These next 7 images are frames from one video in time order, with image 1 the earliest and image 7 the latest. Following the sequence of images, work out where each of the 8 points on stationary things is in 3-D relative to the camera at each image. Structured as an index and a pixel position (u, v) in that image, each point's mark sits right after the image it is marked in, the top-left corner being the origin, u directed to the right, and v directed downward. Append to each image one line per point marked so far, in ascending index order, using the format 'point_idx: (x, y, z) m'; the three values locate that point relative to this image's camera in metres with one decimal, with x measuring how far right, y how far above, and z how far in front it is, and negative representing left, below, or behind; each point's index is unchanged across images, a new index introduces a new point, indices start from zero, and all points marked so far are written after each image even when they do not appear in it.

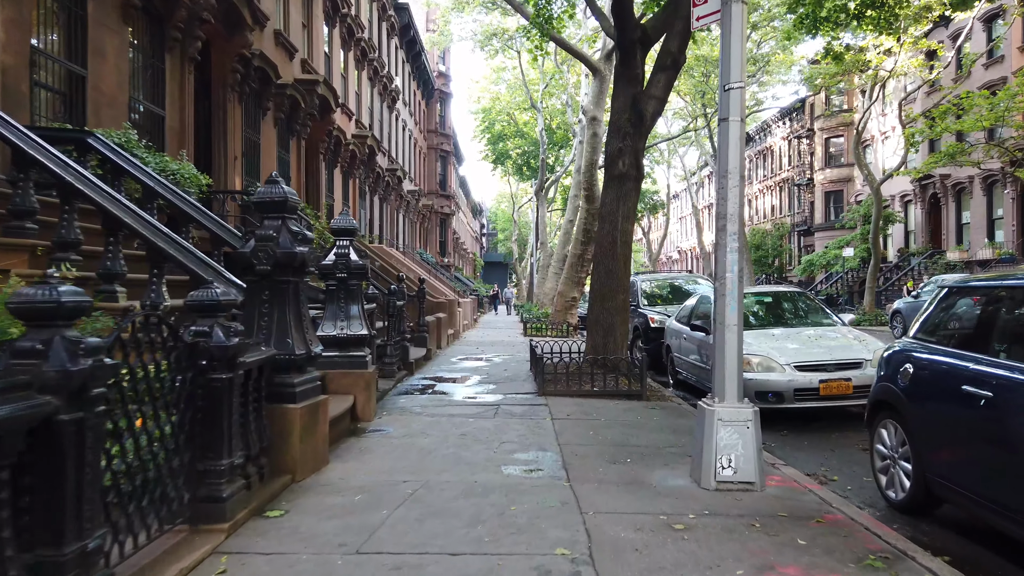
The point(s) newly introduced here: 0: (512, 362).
0: (0.0, -1.3, +13.0) m
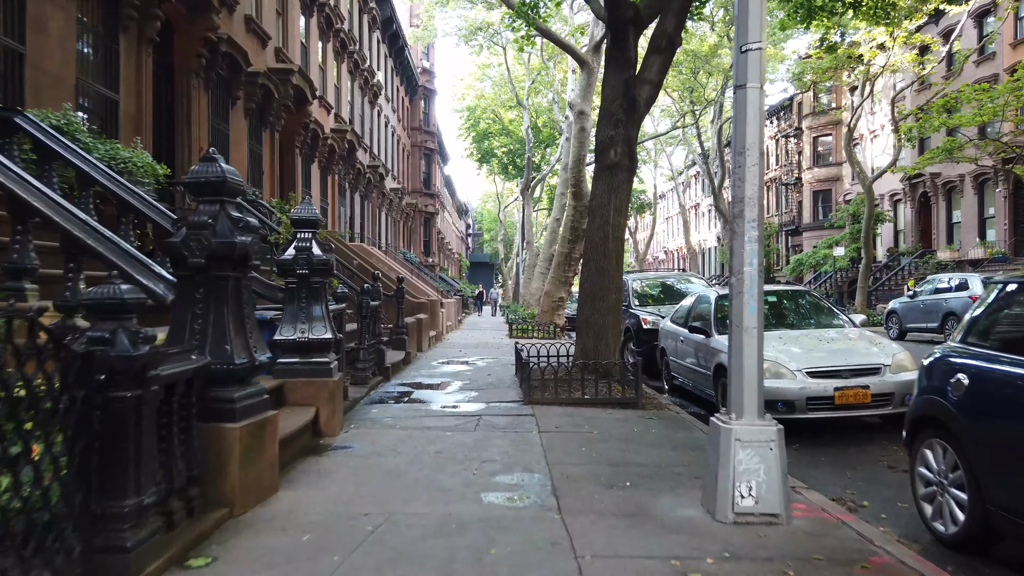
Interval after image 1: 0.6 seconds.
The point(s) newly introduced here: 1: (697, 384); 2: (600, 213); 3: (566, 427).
0: (-0.3, -1.3, +12.2) m
1: (+2.1, -1.1, +8.9) m
2: (+1.1, +0.9, +9.5) m
3: (+0.5, -1.2, +6.8) m
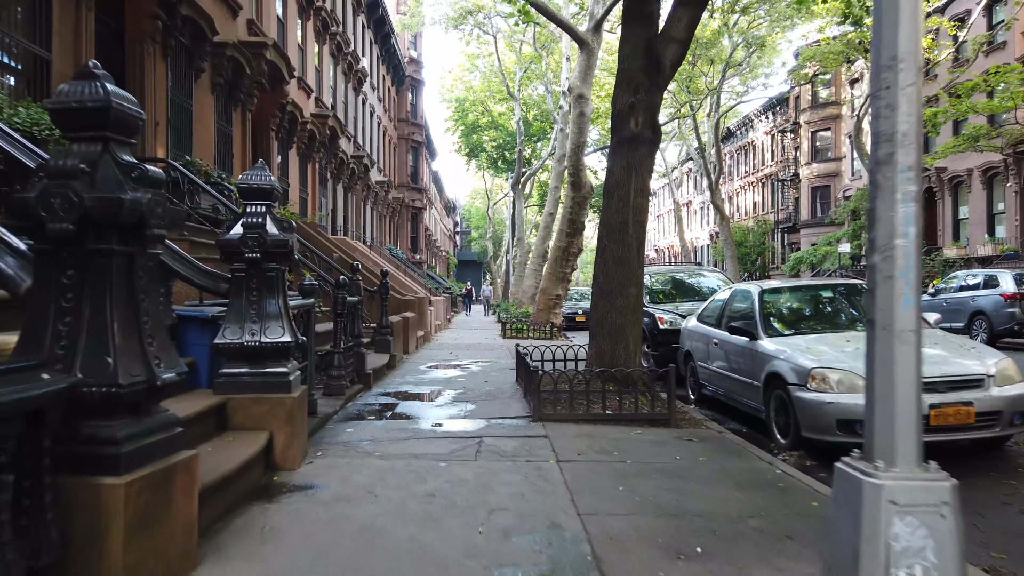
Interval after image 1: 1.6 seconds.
0: (-0.3, -1.2, +10.8) m
1: (+2.2, -1.0, +7.5) m
2: (+1.1, +1.0, +8.1) m
3: (+0.6, -1.2, +5.4) m
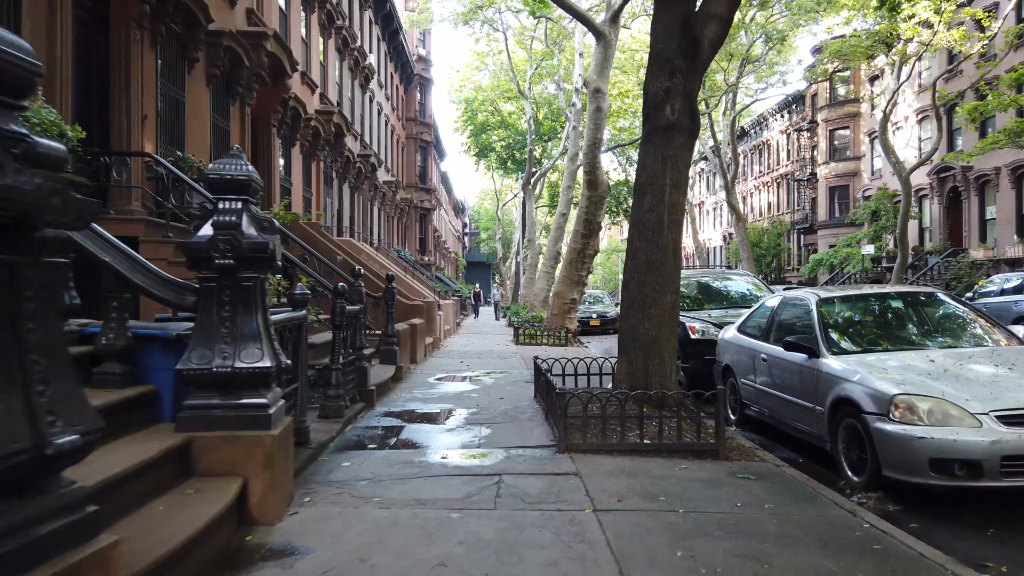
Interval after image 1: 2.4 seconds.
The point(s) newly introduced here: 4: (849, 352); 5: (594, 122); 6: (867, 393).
0: (-0.1, -1.3, +9.9) m
1: (+2.3, -1.1, +6.6) m
2: (+1.3, +0.9, +7.2) m
3: (+0.7, -1.2, +4.5) m
4: (+2.6, -0.5, +5.8) m
5: (+1.9, +4.0, +18.2) m
6: (+2.3, -0.7, +5.1) m
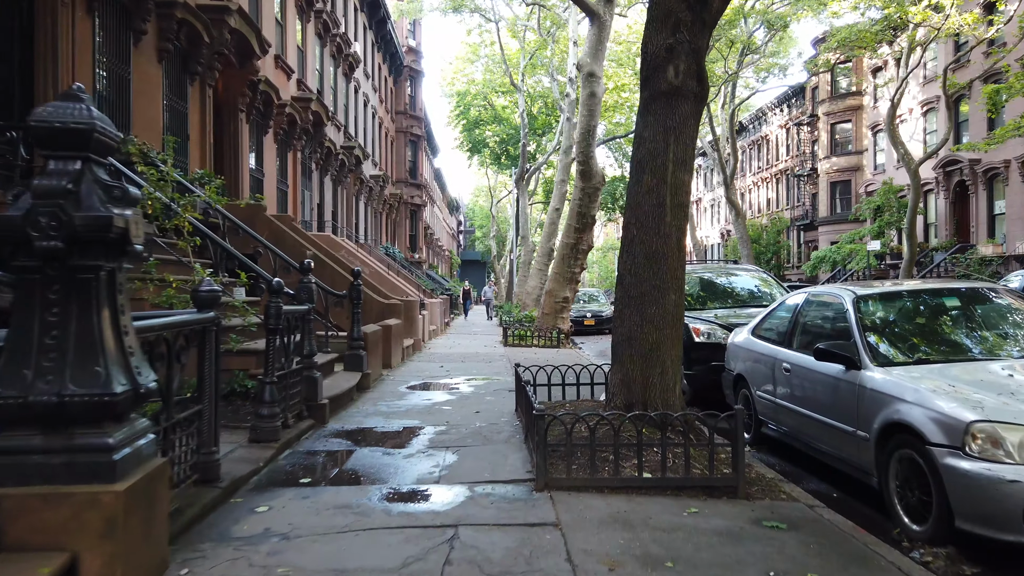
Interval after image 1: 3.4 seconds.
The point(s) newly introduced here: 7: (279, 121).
0: (-0.3, -1.2, +8.7) m
1: (+2.1, -1.1, +5.5) m
2: (+1.1, +1.0, +6.0) m
3: (+0.5, -1.2, +3.3) m
4: (+2.4, -0.5, +4.7) m
5: (+1.7, +4.0, +17.0) m
6: (+2.1, -0.7, +3.9) m
7: (-5.3, +3.8, +17.4) m
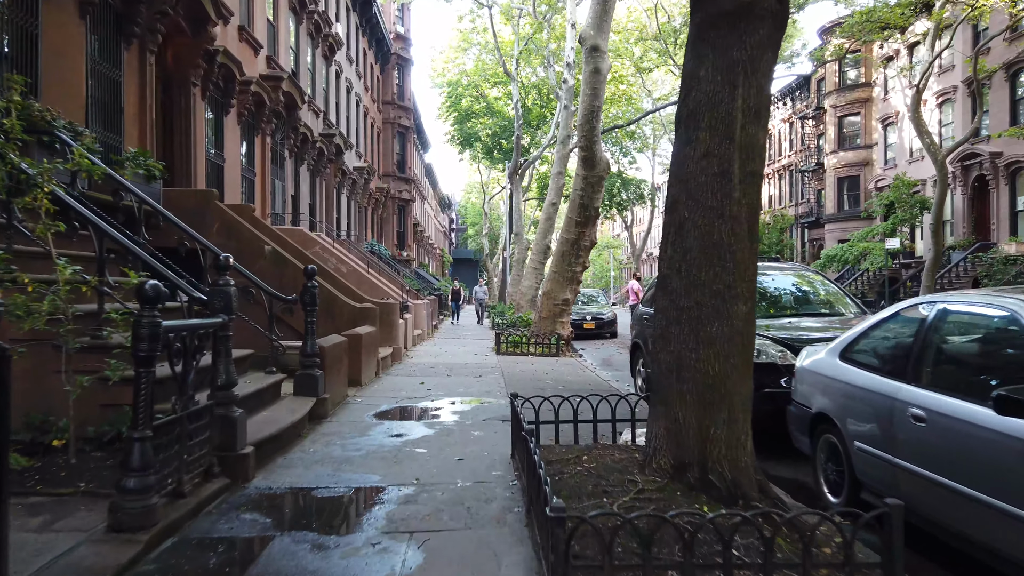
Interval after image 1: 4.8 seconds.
0: (-0.4, -1.2, +6.9) m
1: (+2.1, -1.1, +3.6) m
2: (+1.1, +0.9, +4.2) m
3: (+0.5, -1.2, +1.5) m
4: (+2.4, -0.5, +2.8) m
5: (+1.6, +4.0, +15.2) m
6: (+2.1, -0.7, +2.1) m
7: (-5.4, +3.8, +15.4) m
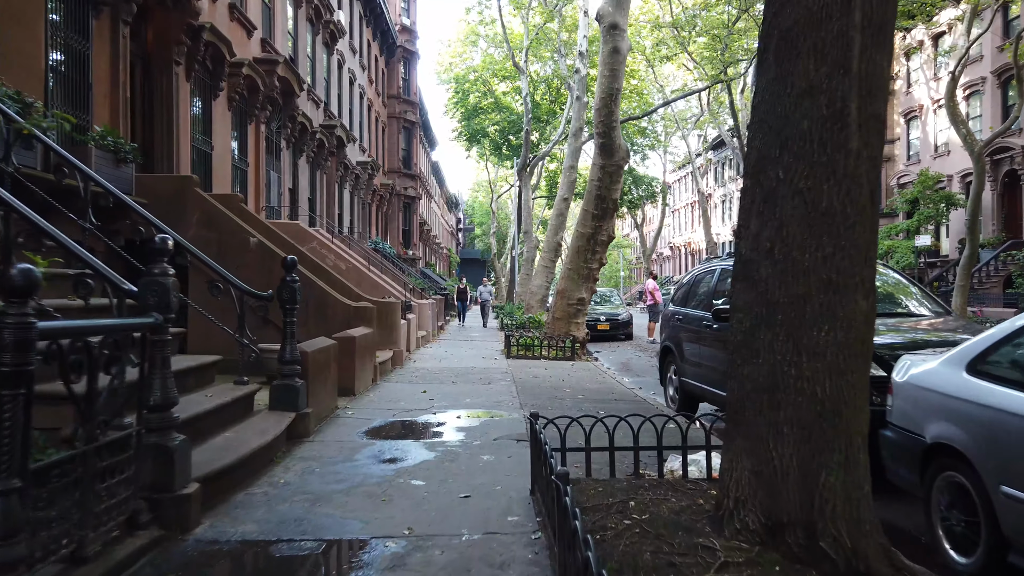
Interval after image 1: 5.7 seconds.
0: (-0.2, -1.2, +5.7) m
1: (+2.2, -1.1, +2.4) m
2: (+1.2, +1.0, +3.0) m
3: (+0.6, -1.2, +0.3) m
4: (+2.4, -0.4, +1.7) m
5: (+1.8, +4.0, +14.0) m
6: (+2.2, -0.7, +0.9) m
7: (-5.2, +3.8, +14.4) m
